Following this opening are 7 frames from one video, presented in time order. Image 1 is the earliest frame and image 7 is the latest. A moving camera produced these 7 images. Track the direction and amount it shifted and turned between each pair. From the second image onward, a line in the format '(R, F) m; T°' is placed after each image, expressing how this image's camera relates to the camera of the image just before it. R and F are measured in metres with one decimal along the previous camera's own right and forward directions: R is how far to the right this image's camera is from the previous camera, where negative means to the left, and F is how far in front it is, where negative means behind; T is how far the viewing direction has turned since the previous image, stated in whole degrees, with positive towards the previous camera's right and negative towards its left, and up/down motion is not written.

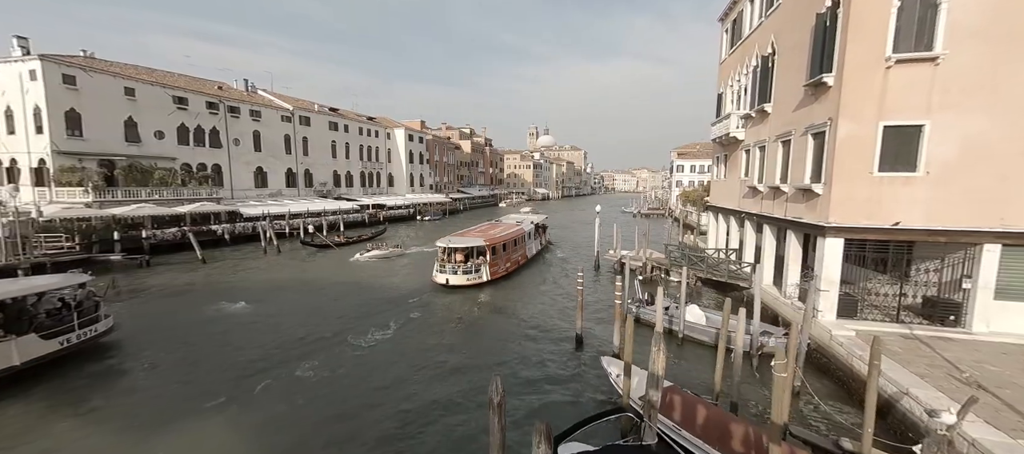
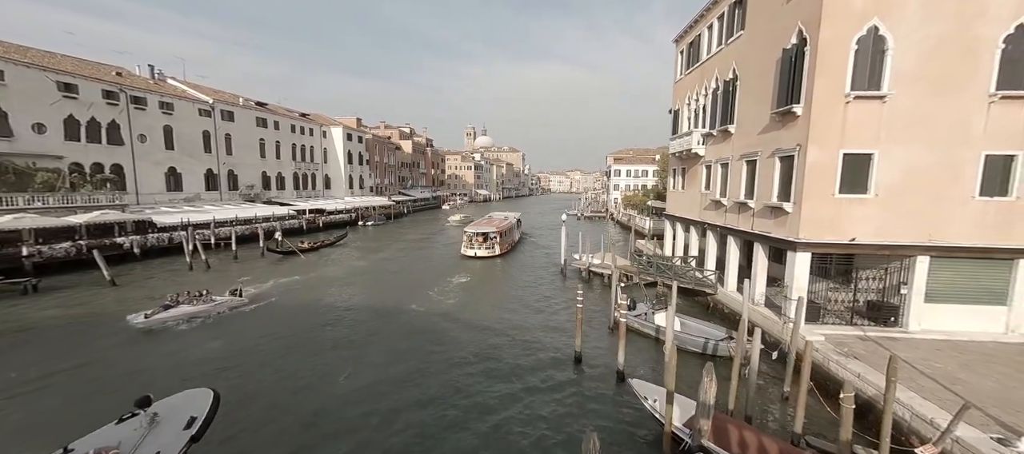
(-1.9, +0.5) m; +10°
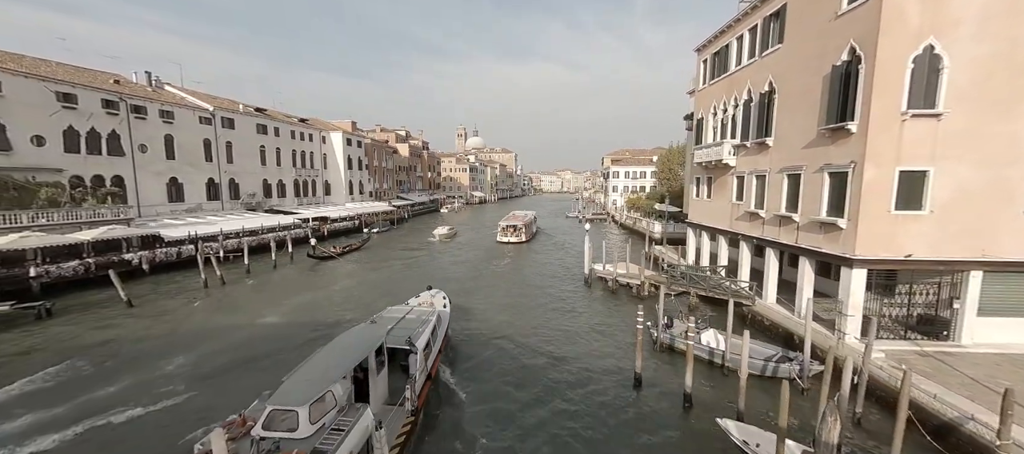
(-2.1, +0.2) m; +2°
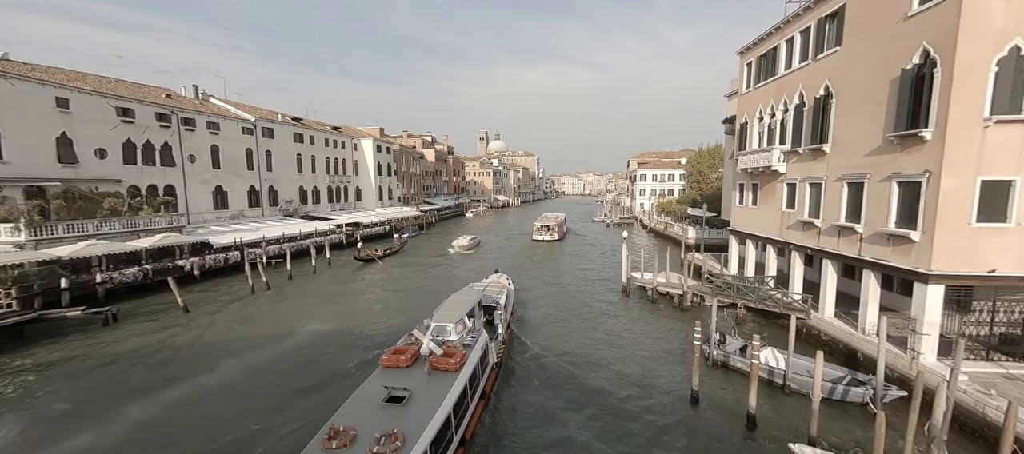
(-1.0, 0.0) m; -3°
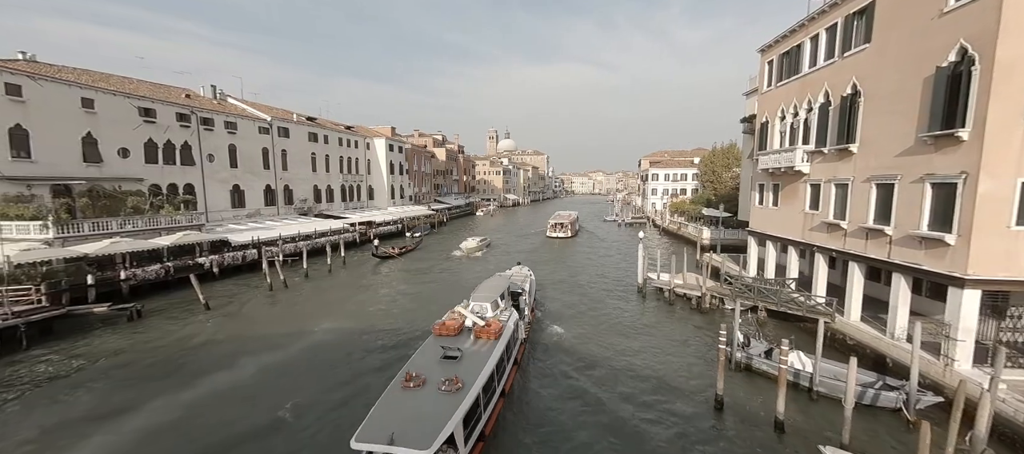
(-0.4, +0.1) m; -1°
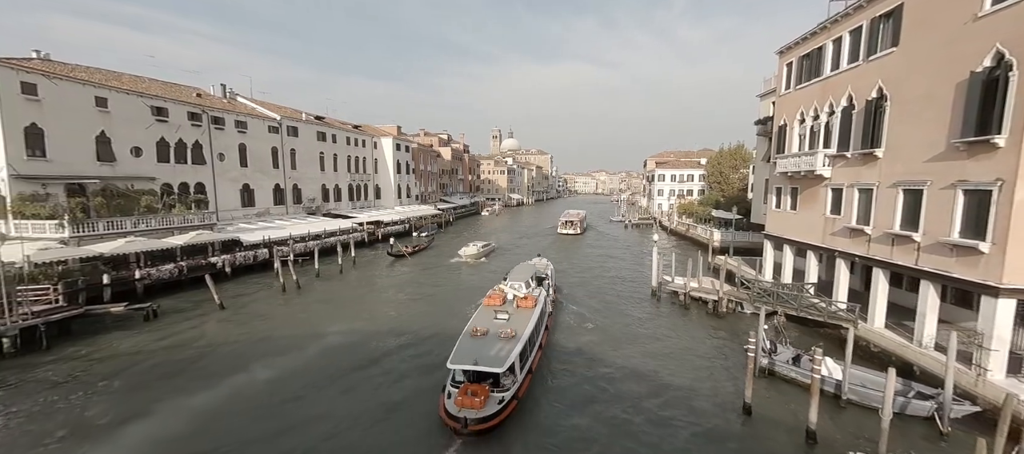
(-0.7, +0.1) m; 0°
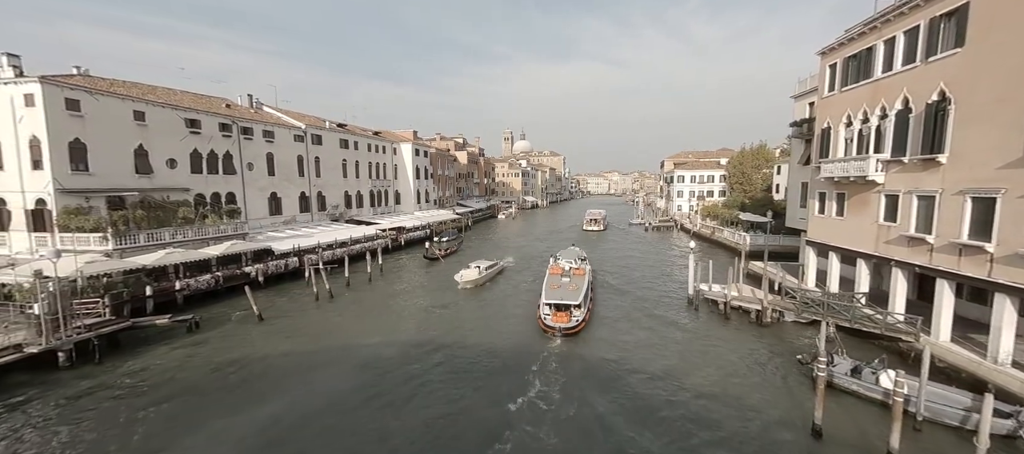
(-1.3, +0.2) m; -2°
